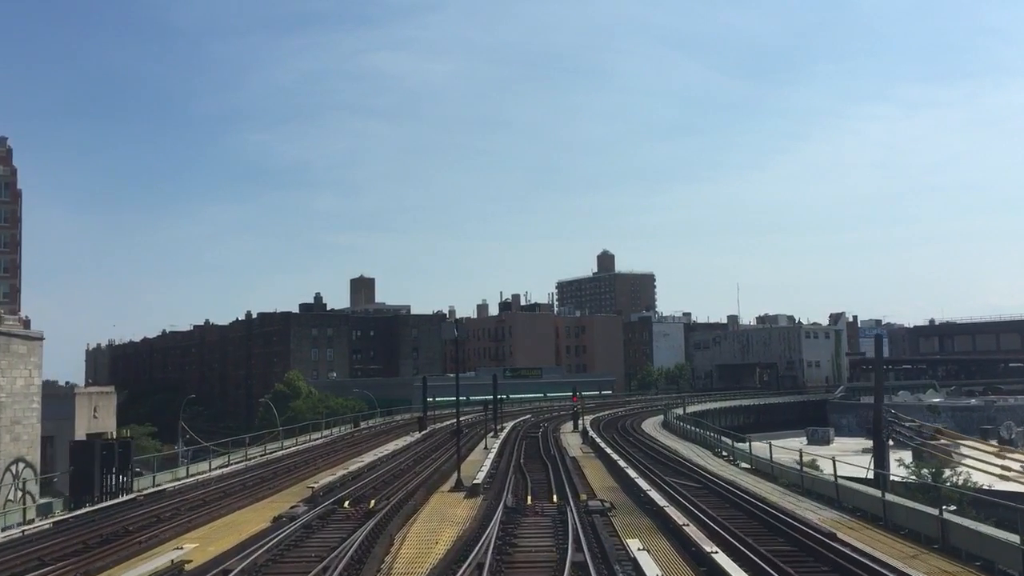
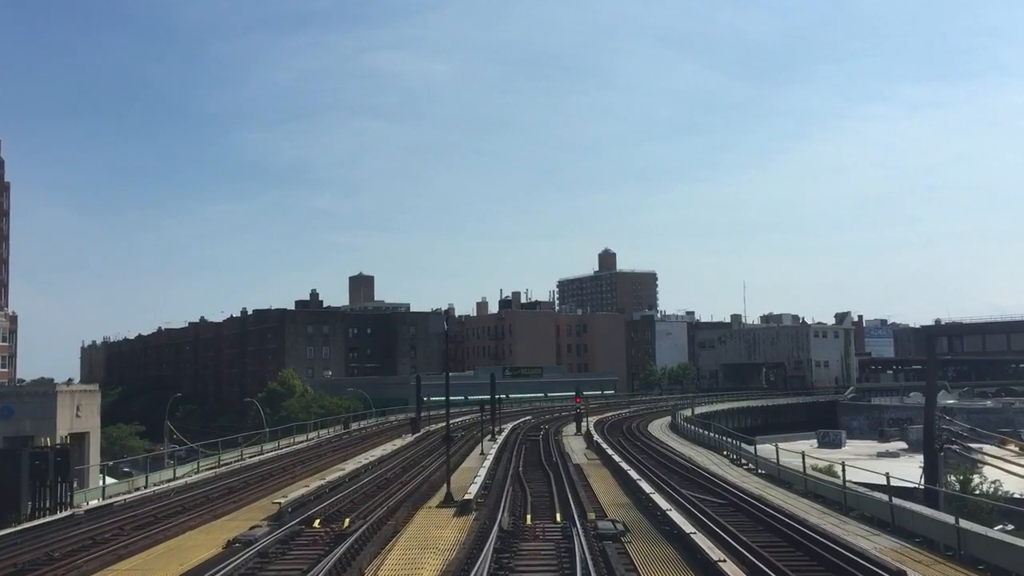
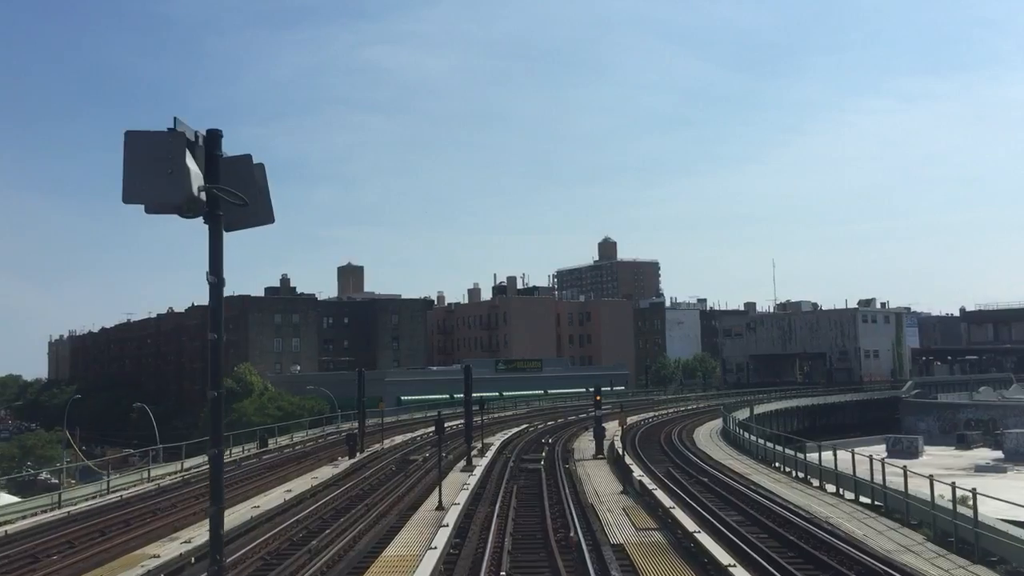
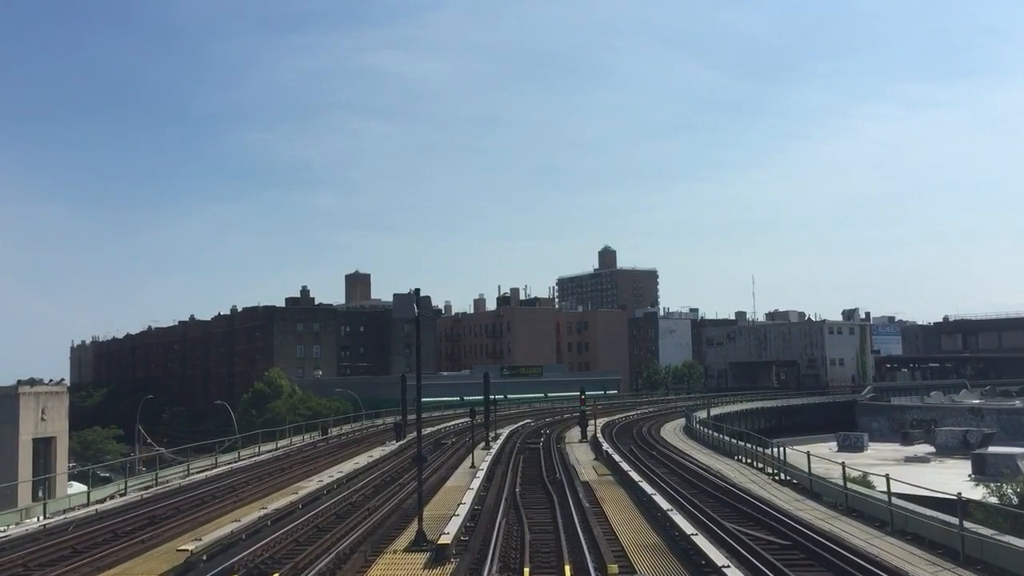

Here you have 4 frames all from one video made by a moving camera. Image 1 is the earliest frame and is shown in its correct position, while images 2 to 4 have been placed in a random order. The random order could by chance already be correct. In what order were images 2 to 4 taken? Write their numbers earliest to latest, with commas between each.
2, 4, 3
